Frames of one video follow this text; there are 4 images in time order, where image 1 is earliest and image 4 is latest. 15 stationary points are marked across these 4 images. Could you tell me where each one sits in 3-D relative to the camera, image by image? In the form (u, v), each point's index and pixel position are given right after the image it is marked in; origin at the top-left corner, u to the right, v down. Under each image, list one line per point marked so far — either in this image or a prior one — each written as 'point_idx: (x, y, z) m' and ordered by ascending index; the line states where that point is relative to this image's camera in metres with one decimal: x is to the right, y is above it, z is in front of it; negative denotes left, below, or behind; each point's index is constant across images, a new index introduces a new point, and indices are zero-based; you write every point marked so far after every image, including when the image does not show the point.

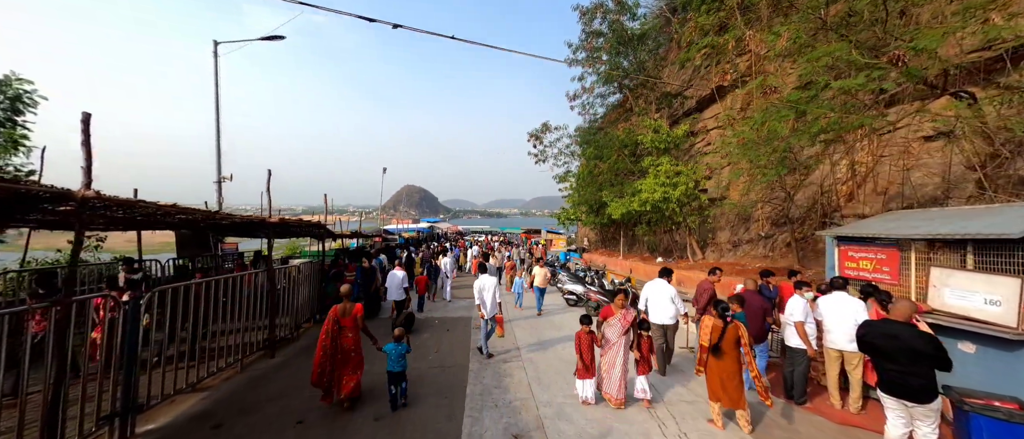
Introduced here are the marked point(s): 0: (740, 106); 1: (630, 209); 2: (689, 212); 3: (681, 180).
0: (+9.3, +4.6, +14.8) m
1: (+5.1, +0.5, +15.6) m
2: (+7.2, +0.3, +14.7) m
3: (+6.4, +1.6, +13.9) m
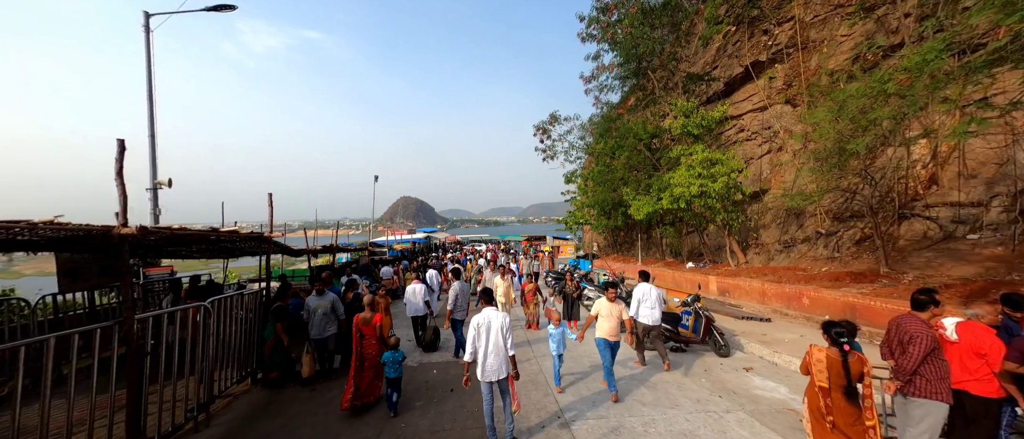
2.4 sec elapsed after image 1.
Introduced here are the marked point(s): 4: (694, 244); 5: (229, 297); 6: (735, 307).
0: (+9.5, +4.8, +12.7) m
1: (+5.4, +0.5, +13.5) m
2: (+7.5, +0.4, +12.6) m
3: (+6.7, +1.6, +11.7) m
4: (+8.9, -1.2, +17.8) m
5: (-3.5, -1.0, +4.5) m
6: (+6.3, -2.5, +10.2) m
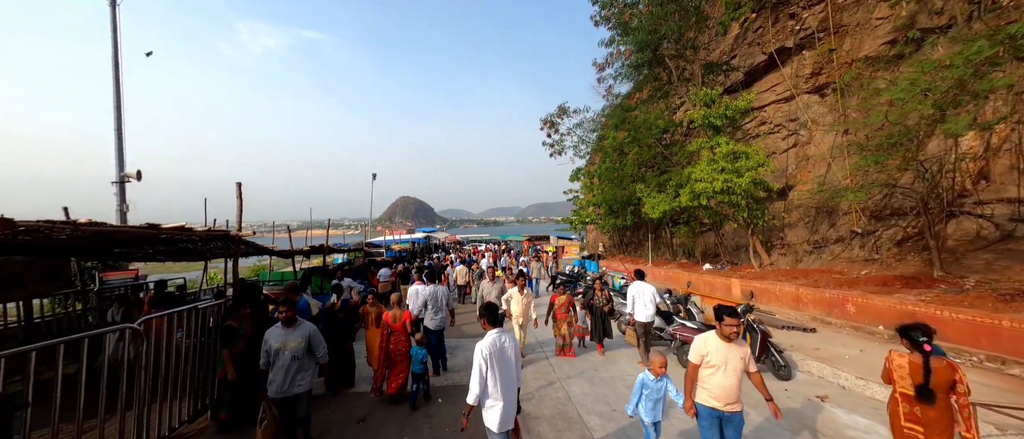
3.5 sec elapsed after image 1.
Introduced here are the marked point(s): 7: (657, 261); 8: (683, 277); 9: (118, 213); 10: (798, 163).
0: (+9.7, +4.8, +11.8) m
1: (+5.6, +0.5, +12.5) m
2: (+7.7, +0.4, +11.7) m
3: (+6.9, +1.7, +10.8) m
4: (+9.1, -1.2, +16.8) m
5: (-3.2, -0.9, +3.5) m
6: (+6.5, -2.4, +9.3) m
7: (+7.8, -2.2, +19.7) m
8: (+6.8, -2.3, +14.5) m
9: (-8.3, +0.1, +7.7) m
10: (+9.7, +1.9, +12.3) m
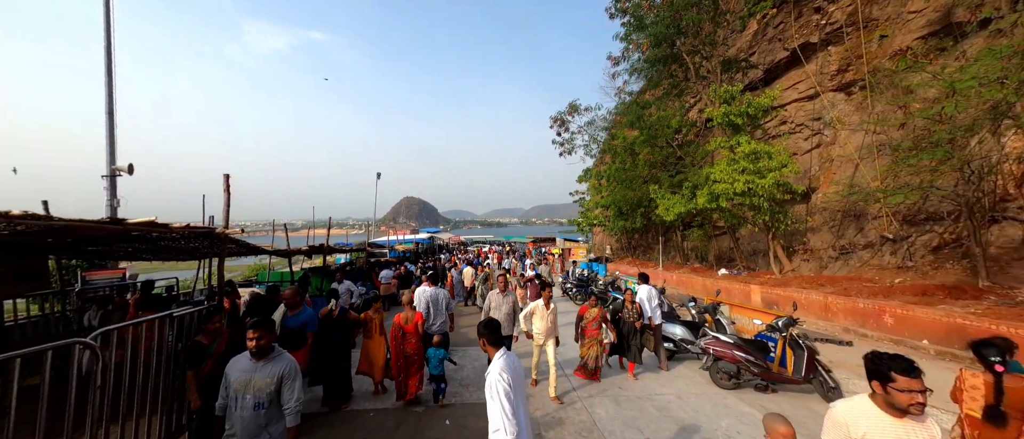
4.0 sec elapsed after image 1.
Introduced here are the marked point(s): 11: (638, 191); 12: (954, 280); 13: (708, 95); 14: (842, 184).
0: (+10.0, +4.7, +11.3) m
1: (+5.9, +0.4, +12.0) m
2: (+8.0, +0.3, +11.1) m
3: (+7.2, +1.6, +10.2) m
4: (+9.4, -1.3, +16.3) m
5: (-3.0, -0.8, +3.1) m
6: (+6.7, -2.5, +8.8) m
7: (+8.1, -2.4, +19.1) m
8: (+7.1, -2.4, +13.9) m
9: (-8.1, +0.2, +7.3) m
10: (+10.0, +1.8, +11.7) m
11: (+5.2, +1.2, +15.0) m
12: (+9.6, -1.3, +7.9) m
13: (+6.8, +4.4, +12.8) m
14: (+9.8, +1.0, +10.9) m
